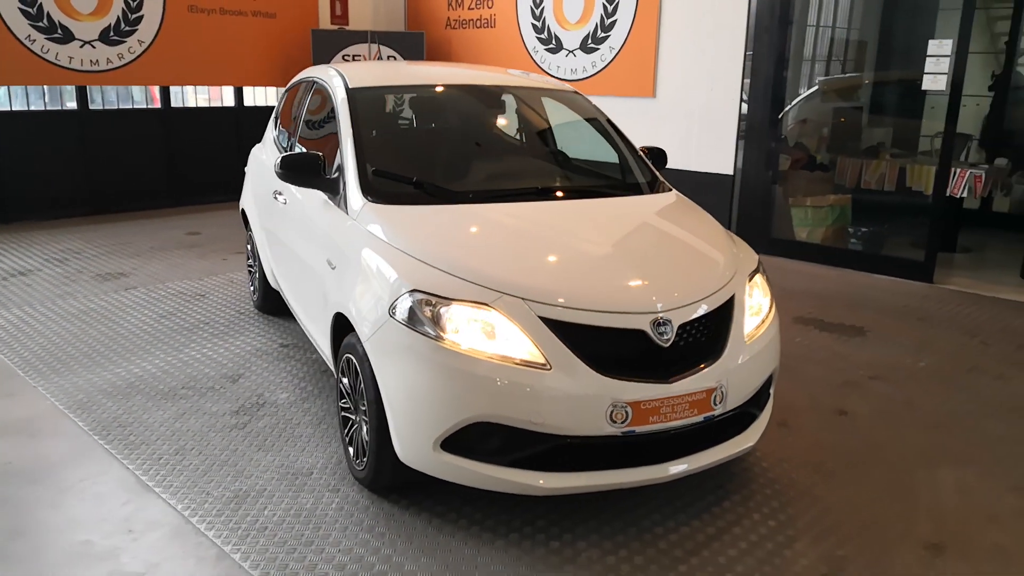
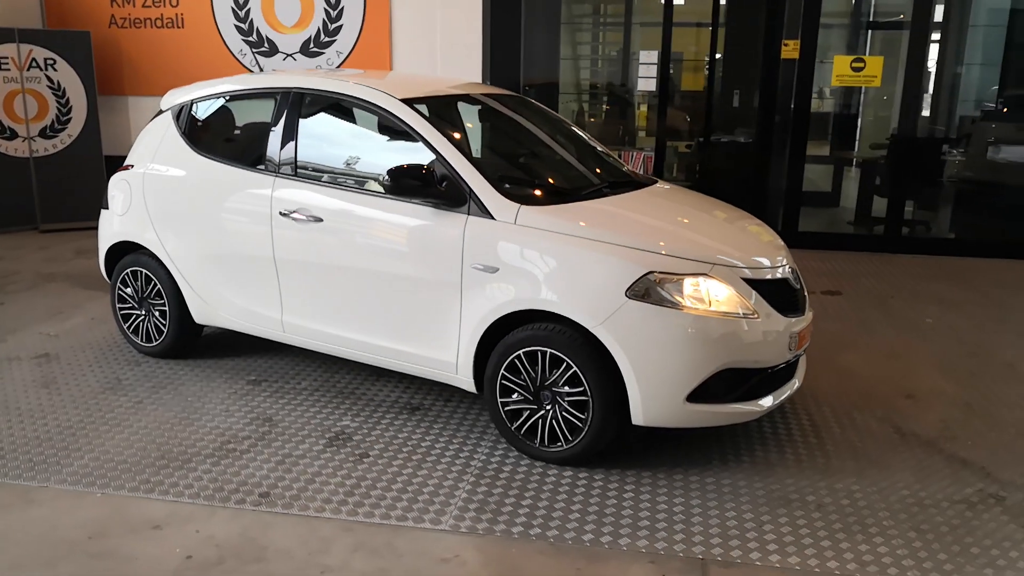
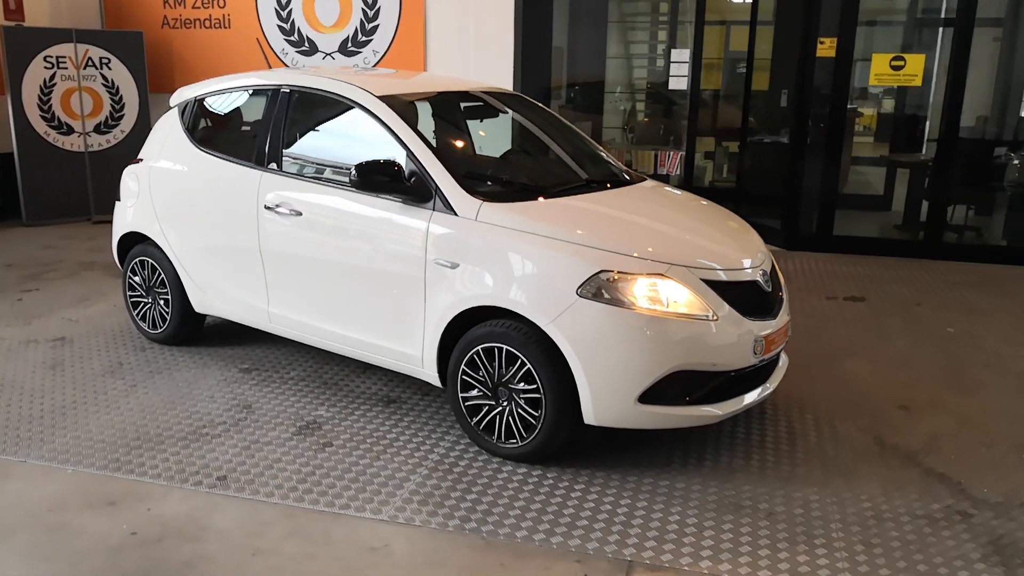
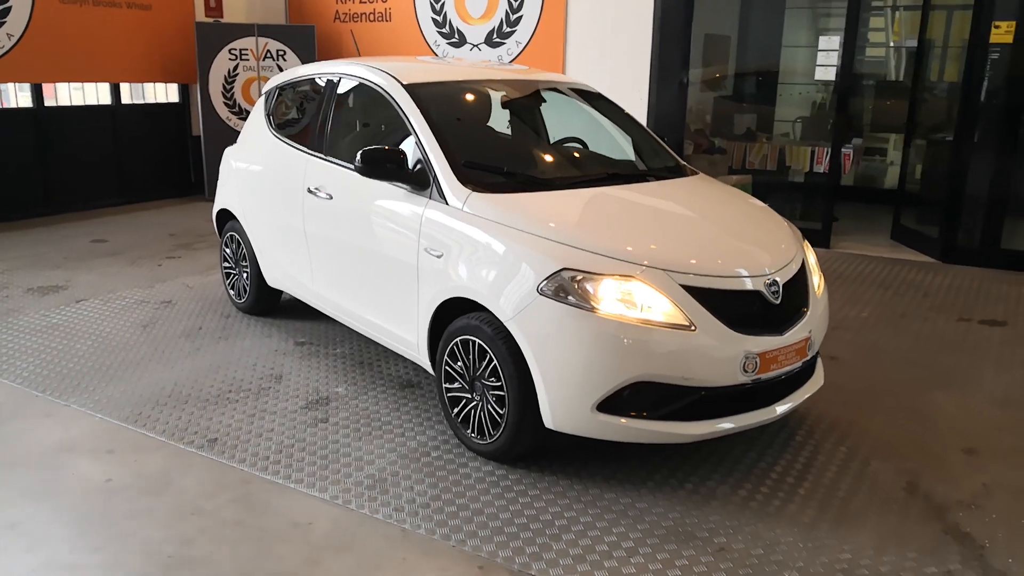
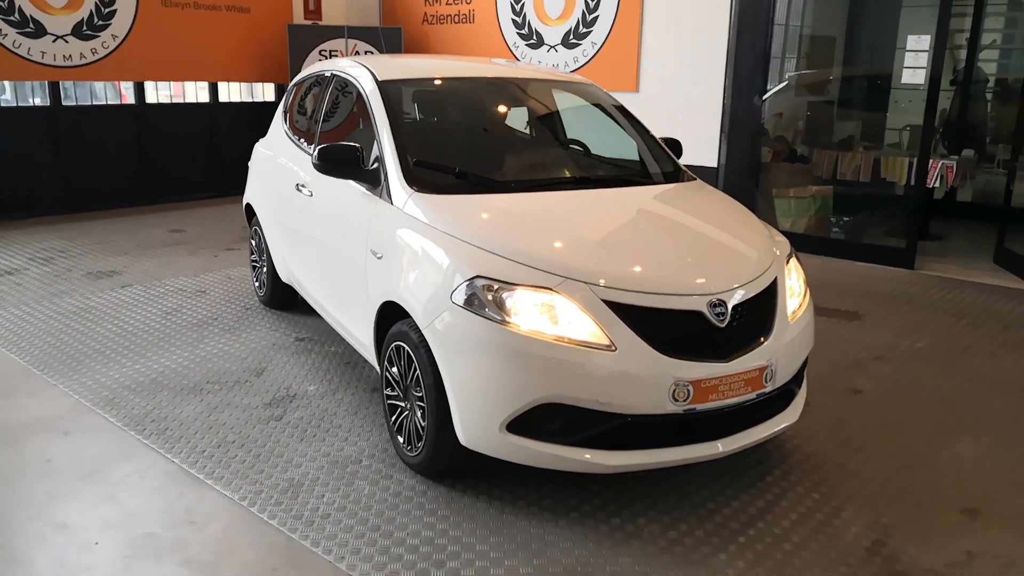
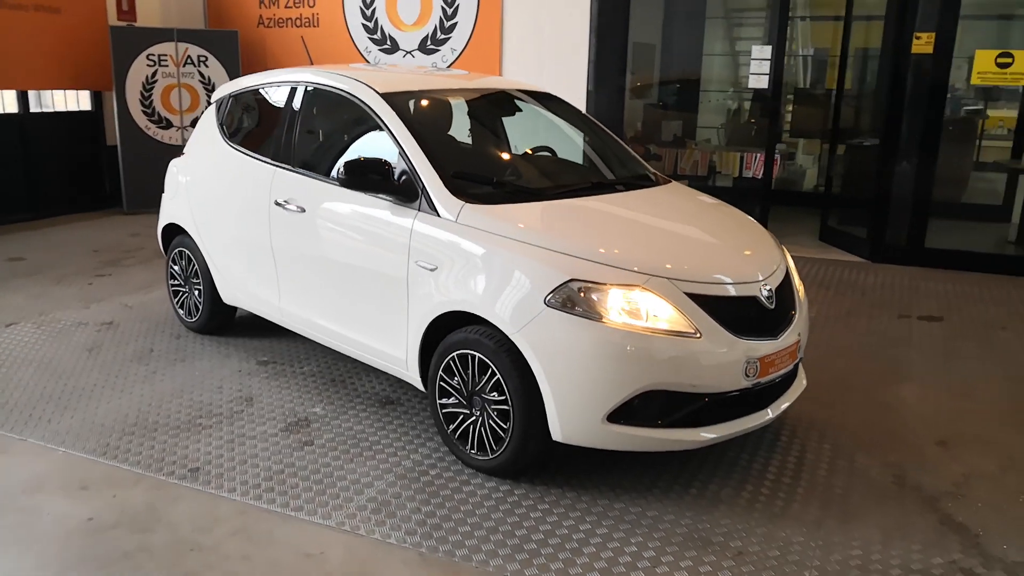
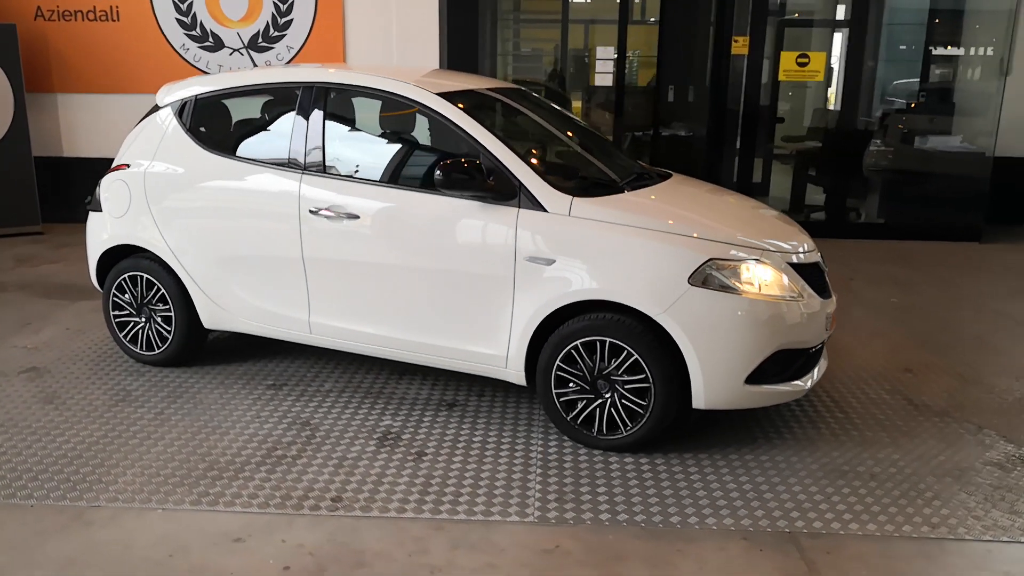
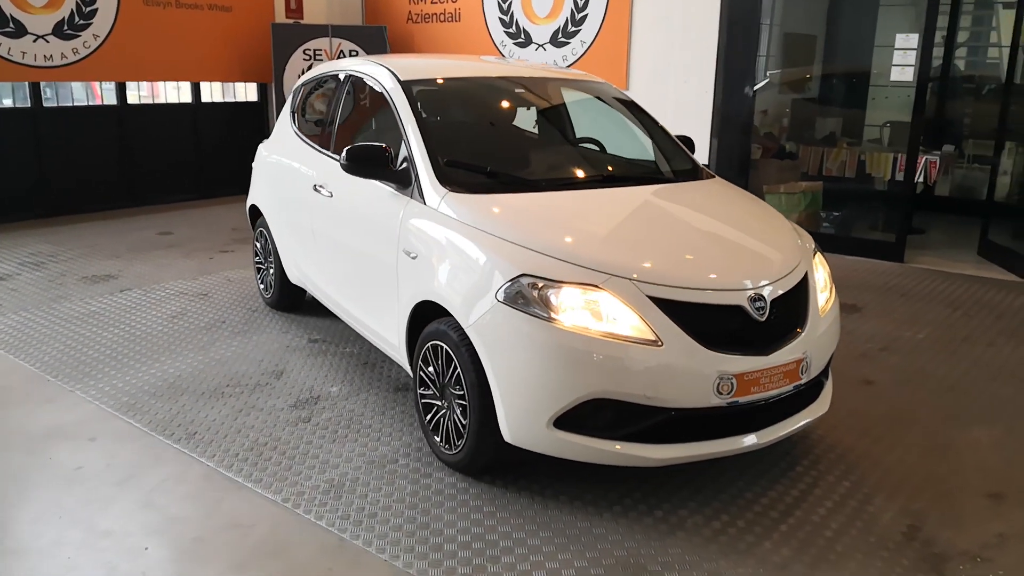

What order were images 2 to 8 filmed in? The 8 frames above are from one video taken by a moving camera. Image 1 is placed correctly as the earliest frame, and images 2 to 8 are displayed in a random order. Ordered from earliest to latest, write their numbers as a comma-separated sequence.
5, 8, 4, 6, 3, 2, 7
